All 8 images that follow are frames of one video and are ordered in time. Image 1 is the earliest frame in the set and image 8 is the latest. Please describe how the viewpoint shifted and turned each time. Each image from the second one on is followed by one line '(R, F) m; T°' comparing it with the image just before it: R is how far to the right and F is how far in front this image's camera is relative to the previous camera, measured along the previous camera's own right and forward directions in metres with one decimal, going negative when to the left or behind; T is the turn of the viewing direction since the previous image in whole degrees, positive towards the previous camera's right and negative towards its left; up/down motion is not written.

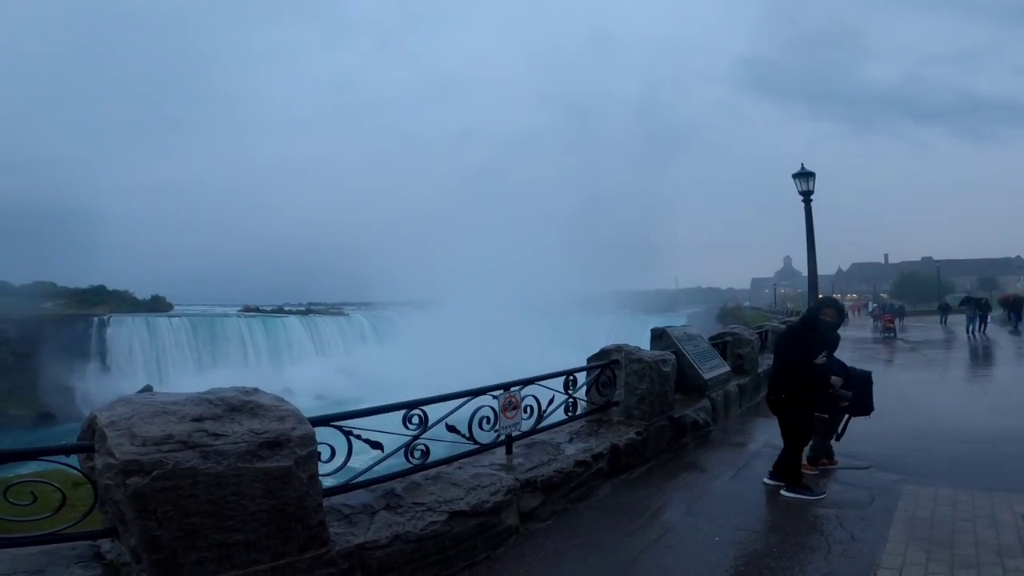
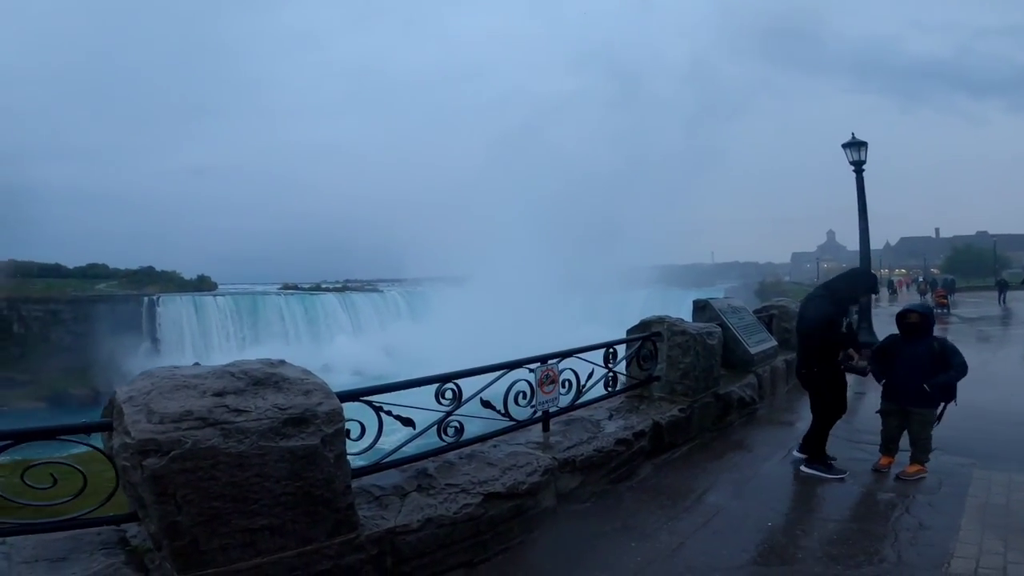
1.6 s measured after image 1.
(0.0, +0.2) m; -3°
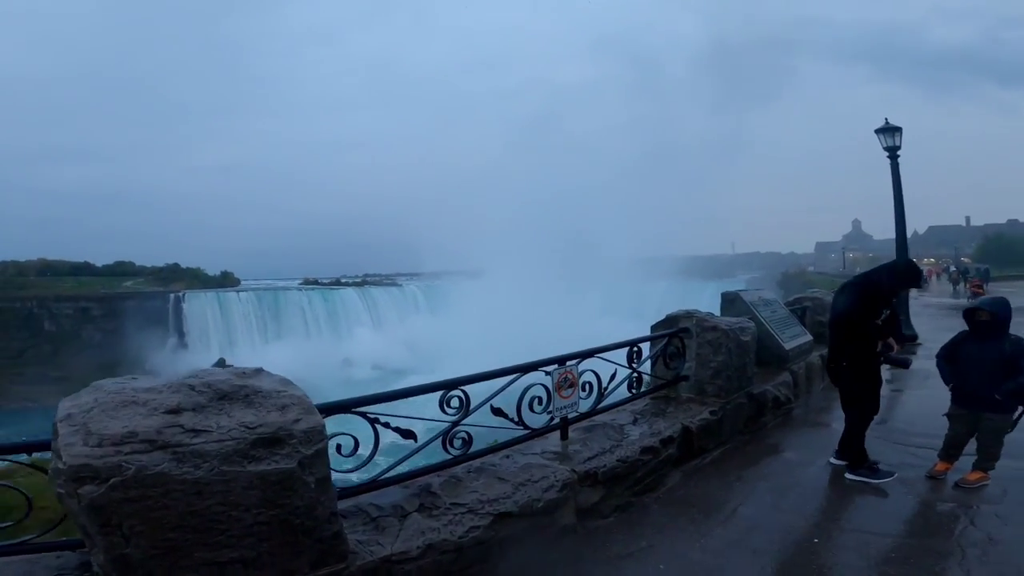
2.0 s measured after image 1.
(0.0, +0.4) m; -2°
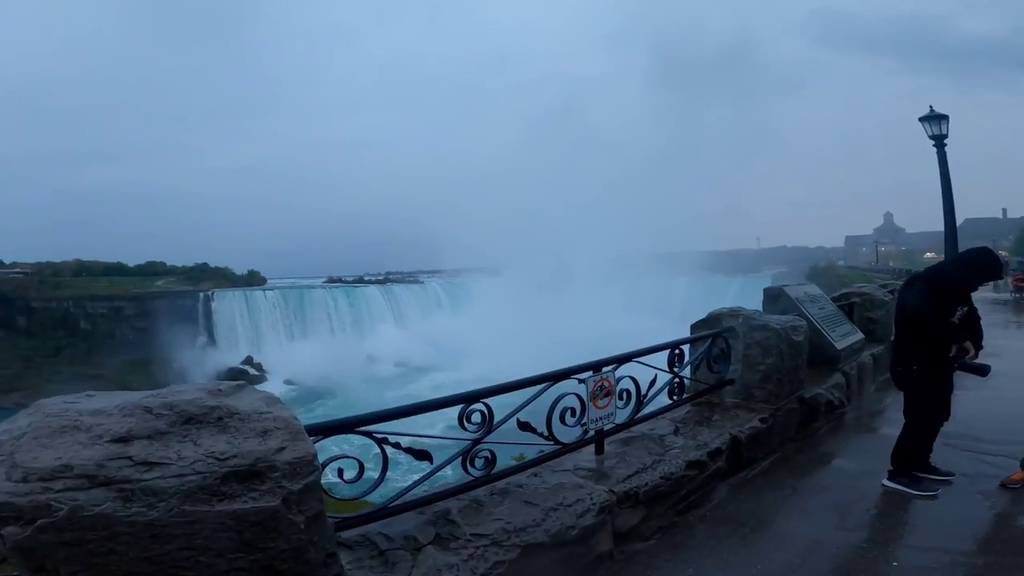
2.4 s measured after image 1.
(0.0, +0.4) m; -2°
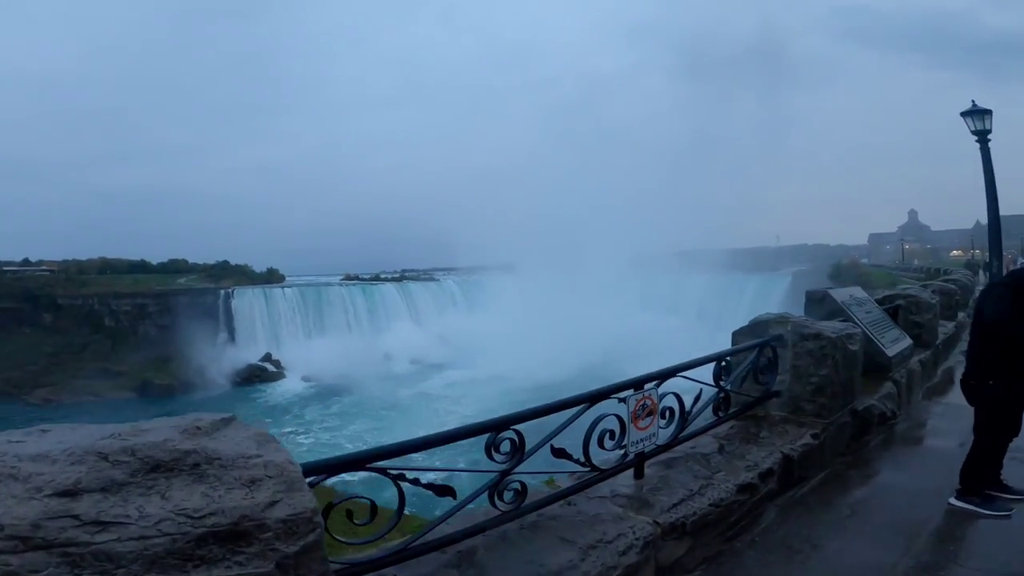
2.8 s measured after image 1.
(-0.1, +0.3) m; -1°
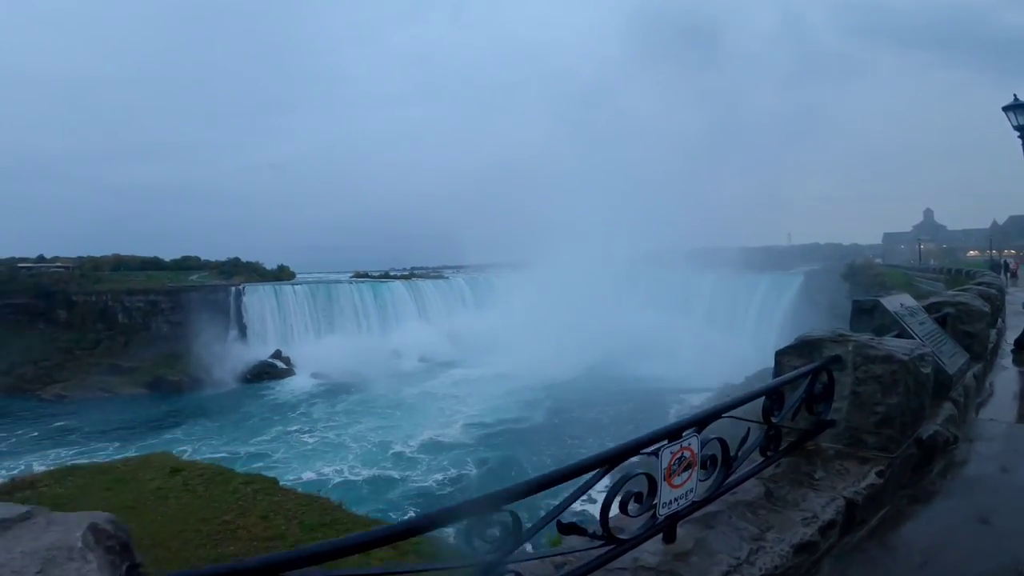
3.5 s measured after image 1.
(0.0, +0.6) m; -1°
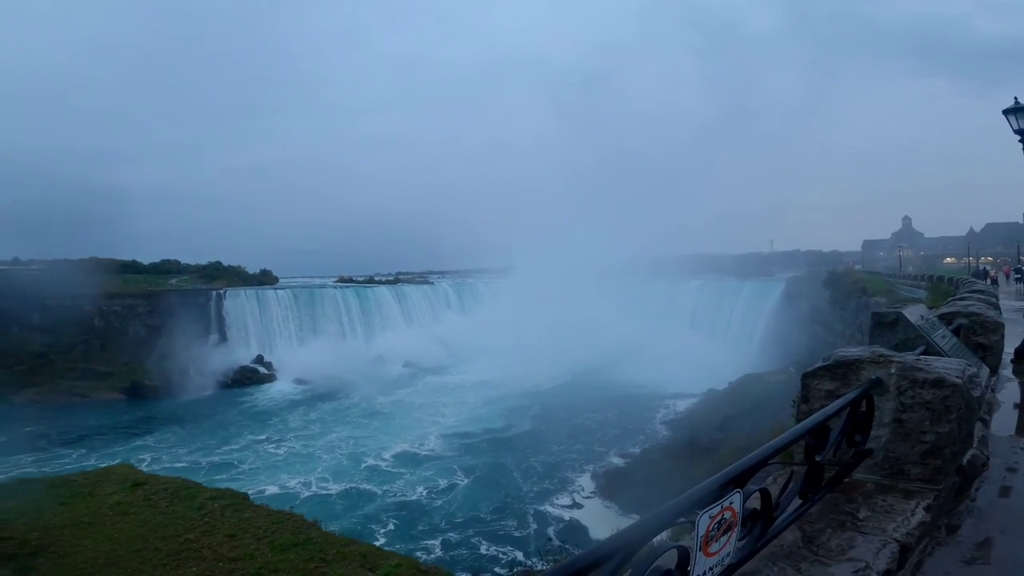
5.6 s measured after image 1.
(0.0, +0.4) m; +1°
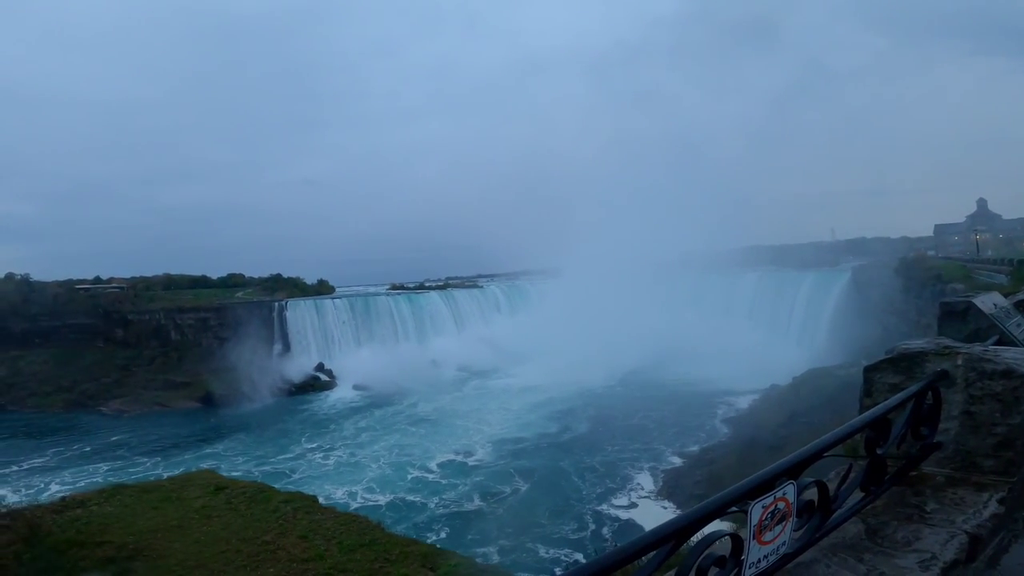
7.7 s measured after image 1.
(0.0, -0.1) m; -5°
